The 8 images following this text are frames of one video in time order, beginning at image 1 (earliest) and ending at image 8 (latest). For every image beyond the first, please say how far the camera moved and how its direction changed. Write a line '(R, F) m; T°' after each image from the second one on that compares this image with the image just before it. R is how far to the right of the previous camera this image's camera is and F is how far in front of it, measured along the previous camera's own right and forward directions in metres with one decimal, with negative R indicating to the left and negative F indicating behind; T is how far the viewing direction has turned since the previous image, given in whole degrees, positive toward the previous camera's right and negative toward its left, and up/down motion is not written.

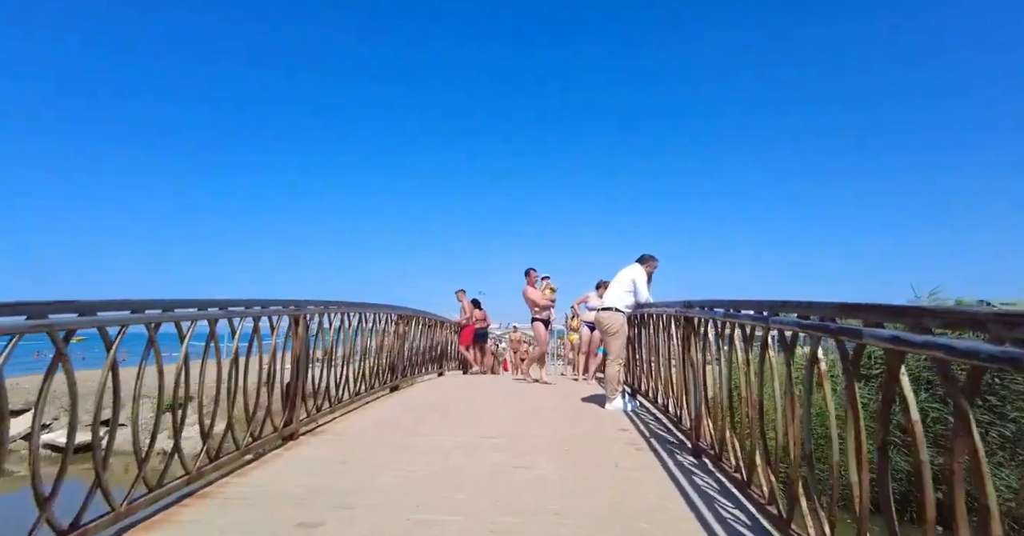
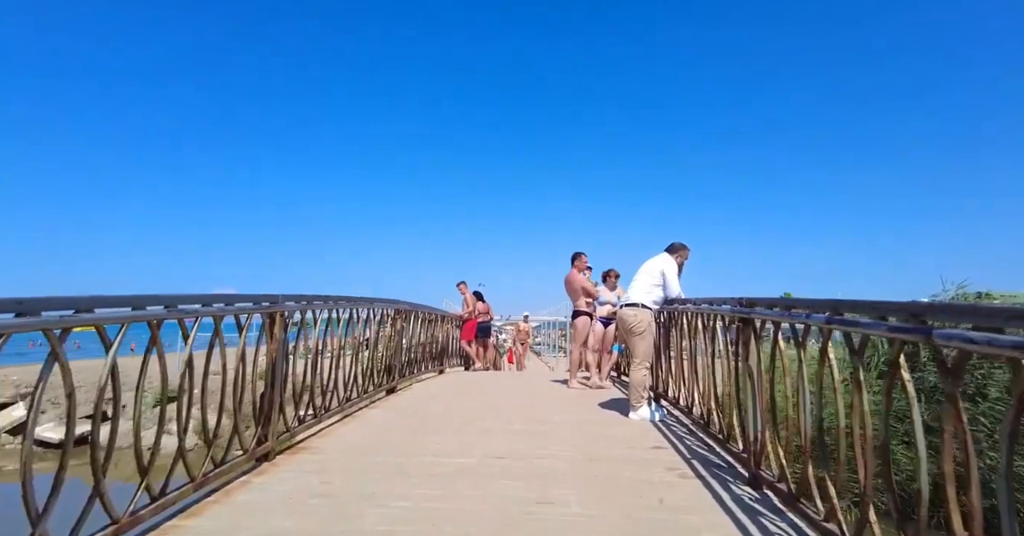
(-0.1, +0.7) m; 0°
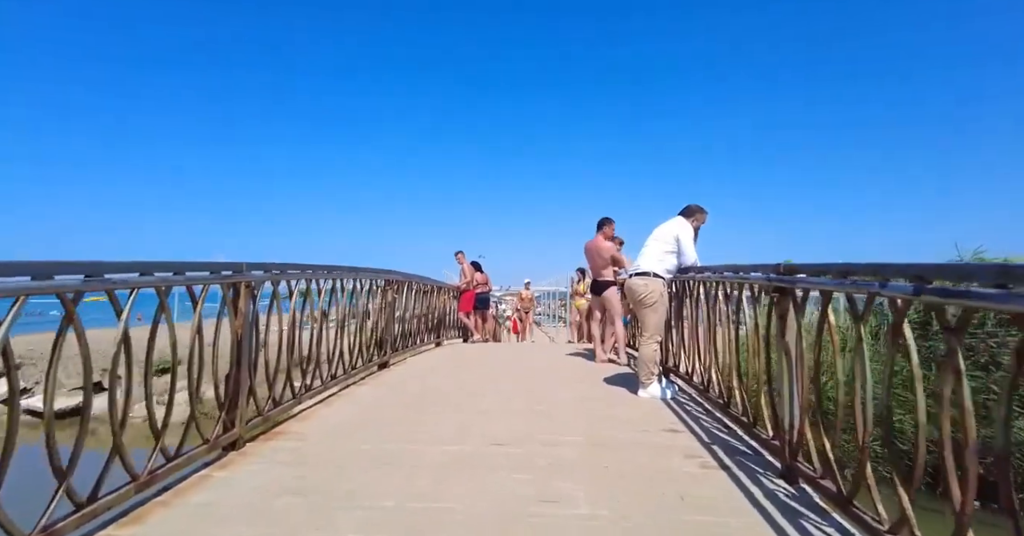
(0.0, +0.5) m; 0°
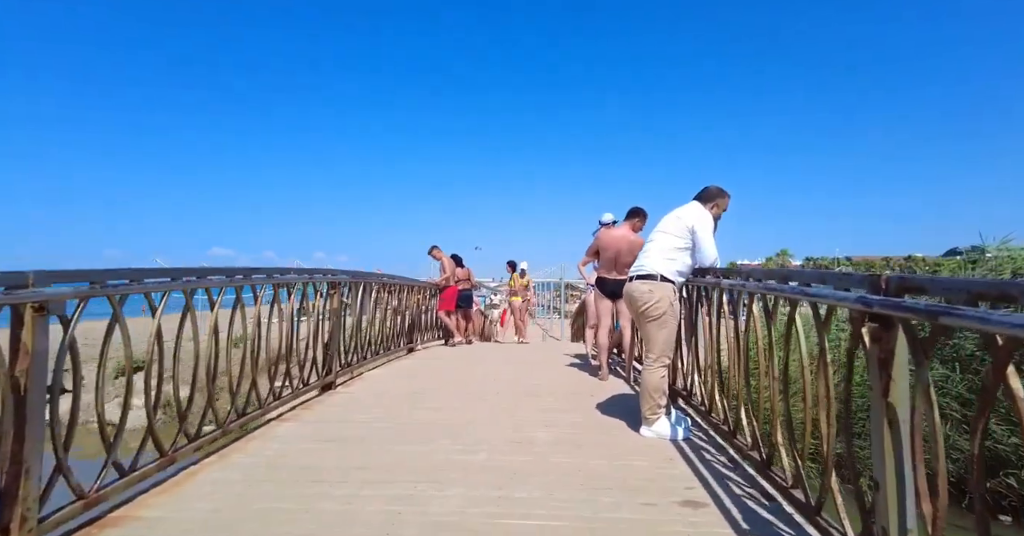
(+0.3, +1.1) m; 0°
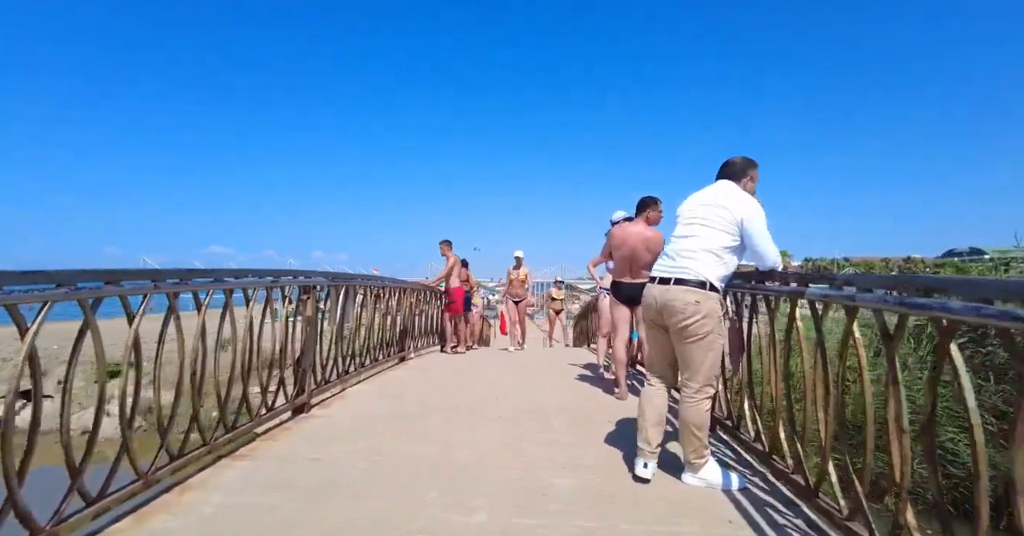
(-0.1, +0.8) m; 0°
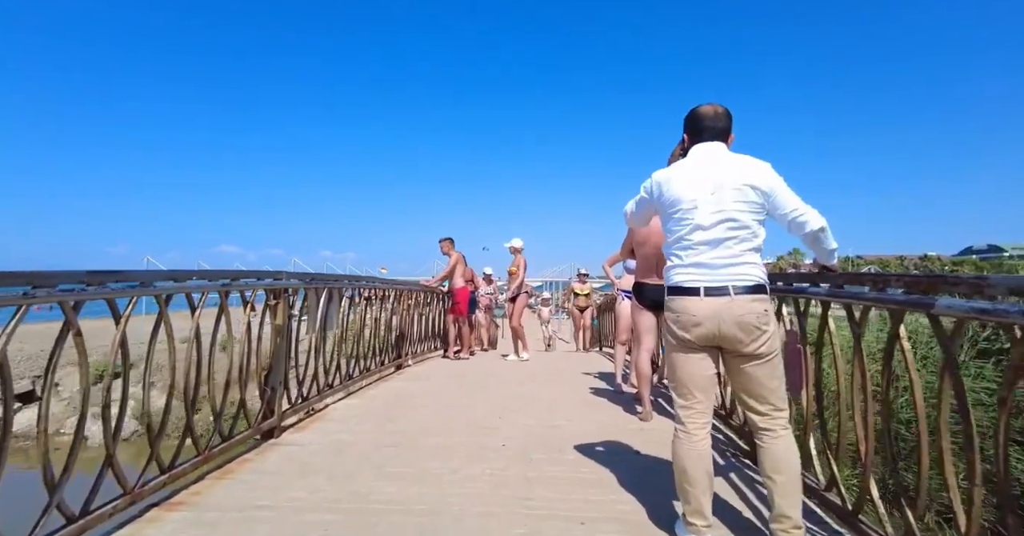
(0.0, +0.7) m; -1°
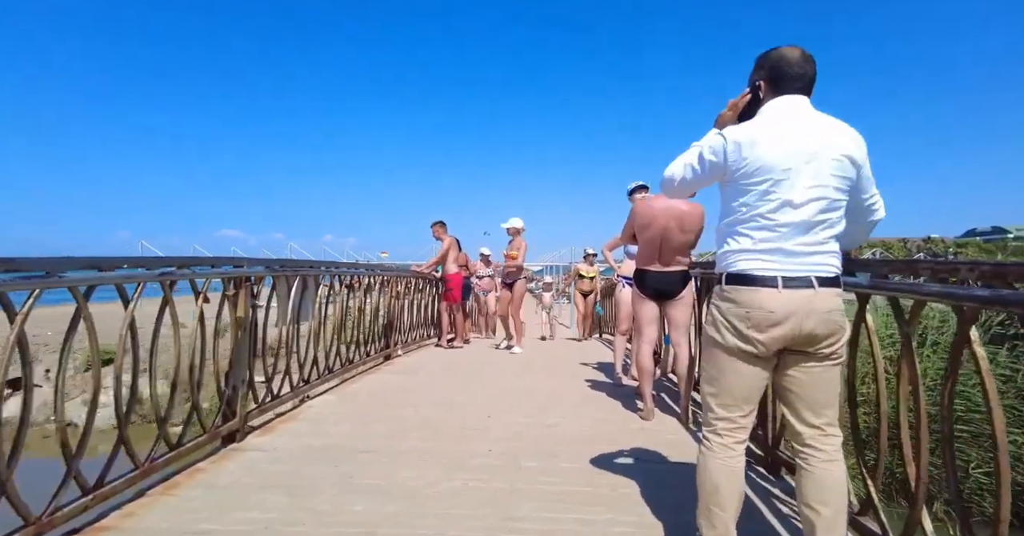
(+0.1, +0.4) m; 0°
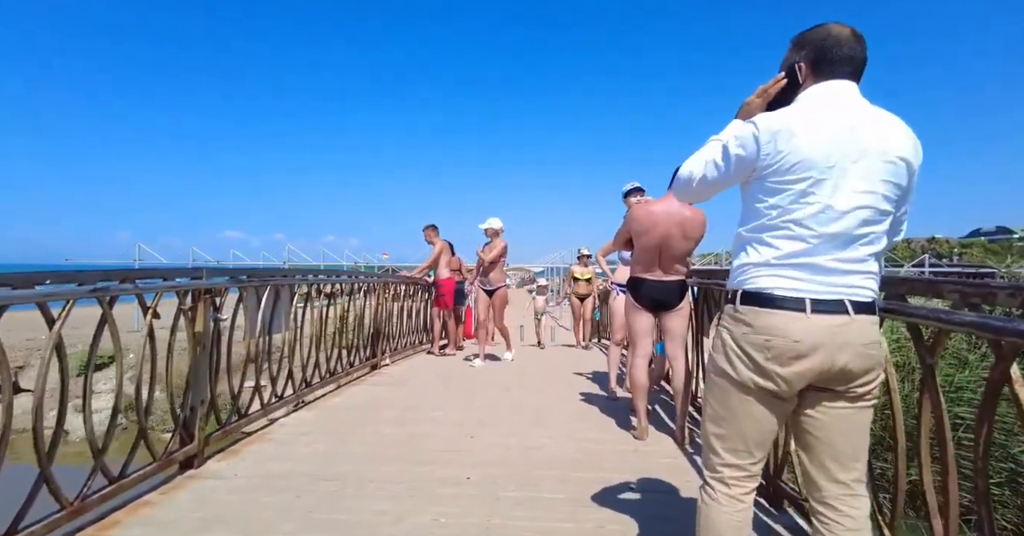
(+0.1, +0.3) m; 0°
